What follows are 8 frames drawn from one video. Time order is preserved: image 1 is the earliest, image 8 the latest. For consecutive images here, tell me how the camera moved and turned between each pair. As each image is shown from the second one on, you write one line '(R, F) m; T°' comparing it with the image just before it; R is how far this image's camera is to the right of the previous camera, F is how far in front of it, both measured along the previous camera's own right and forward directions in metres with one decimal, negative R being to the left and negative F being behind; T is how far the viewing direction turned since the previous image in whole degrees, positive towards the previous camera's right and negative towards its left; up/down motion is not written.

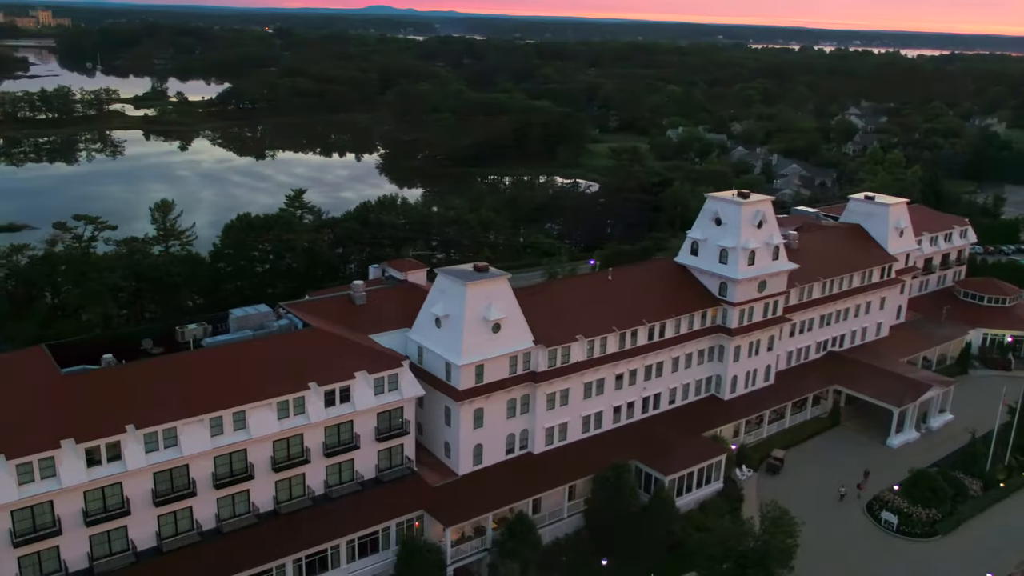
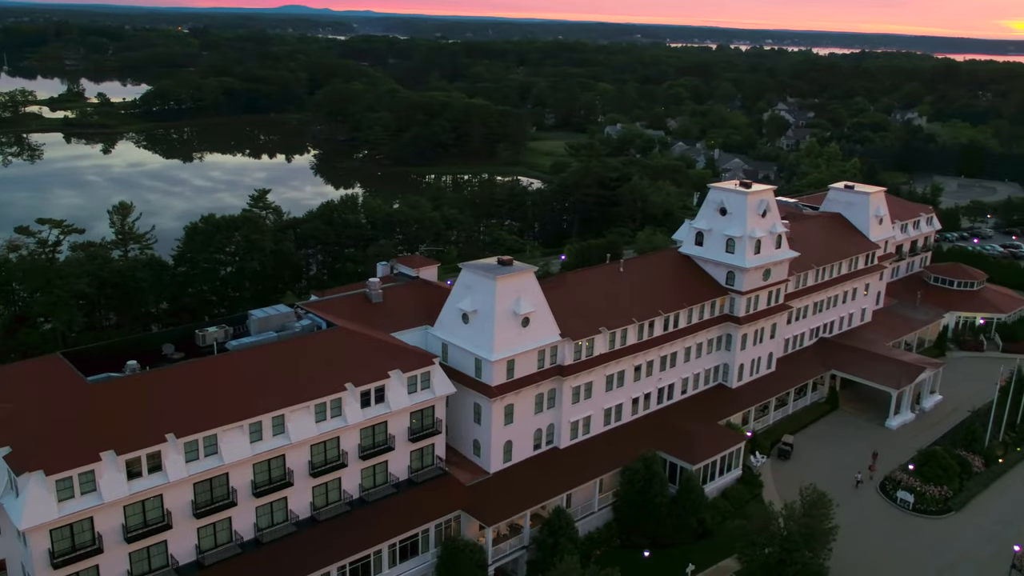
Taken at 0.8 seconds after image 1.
(-4.2, +0.7) m; +5°
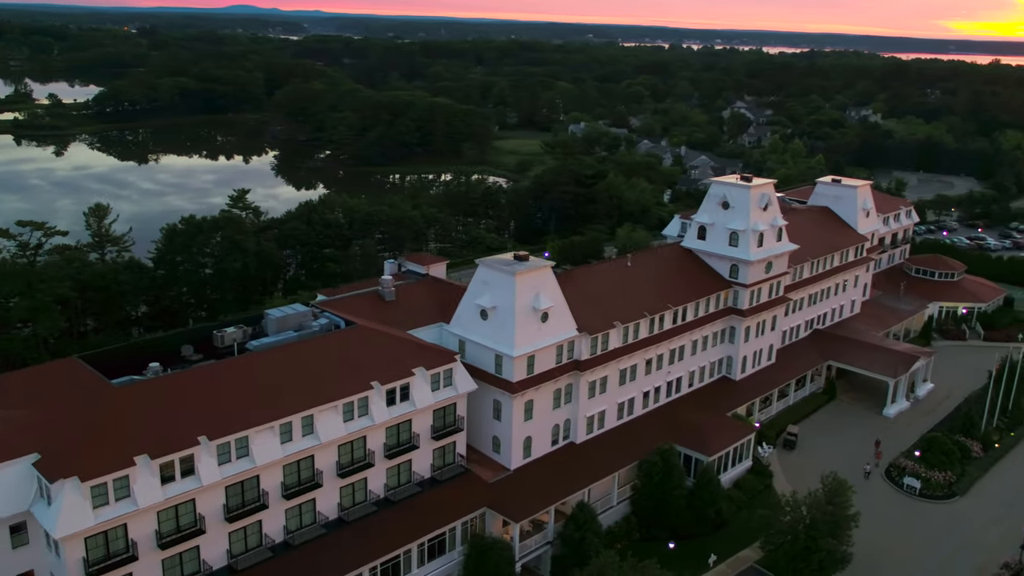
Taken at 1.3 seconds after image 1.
(-2.5, +0.2) m; +3°
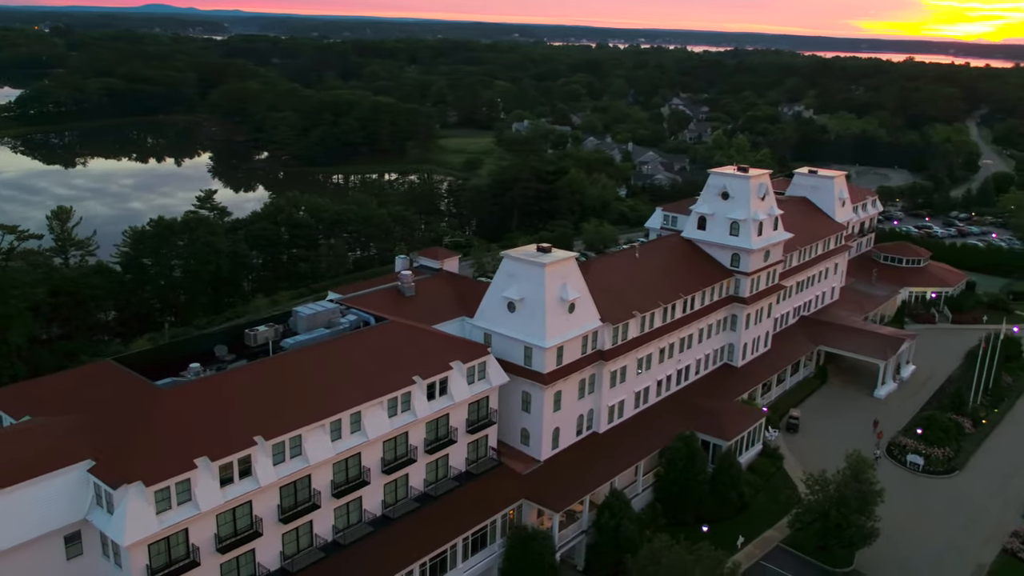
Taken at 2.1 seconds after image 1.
(-3.8, +0.1) m; +5°
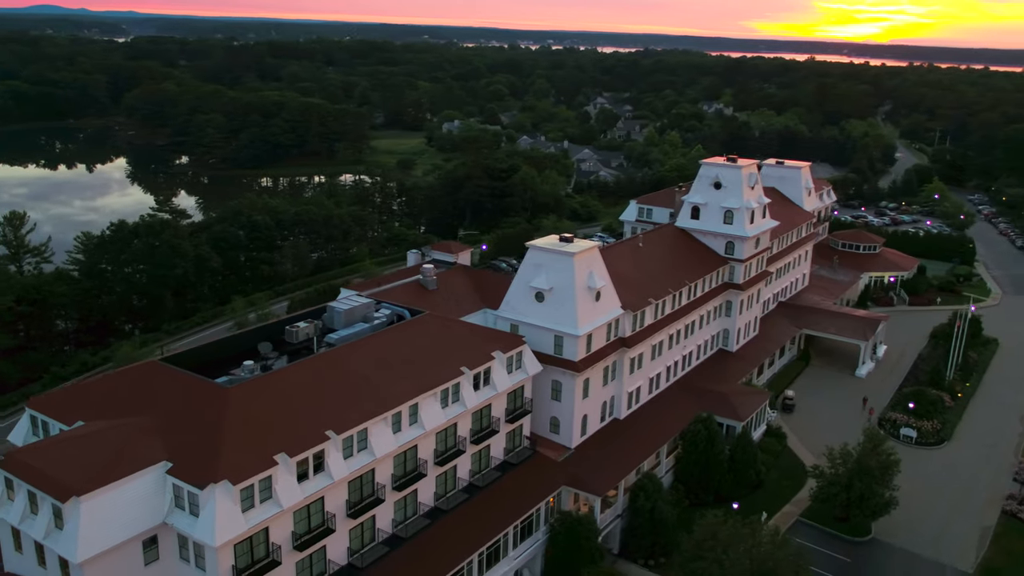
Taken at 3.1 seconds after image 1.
(-4.5, -0.1) m; +6°
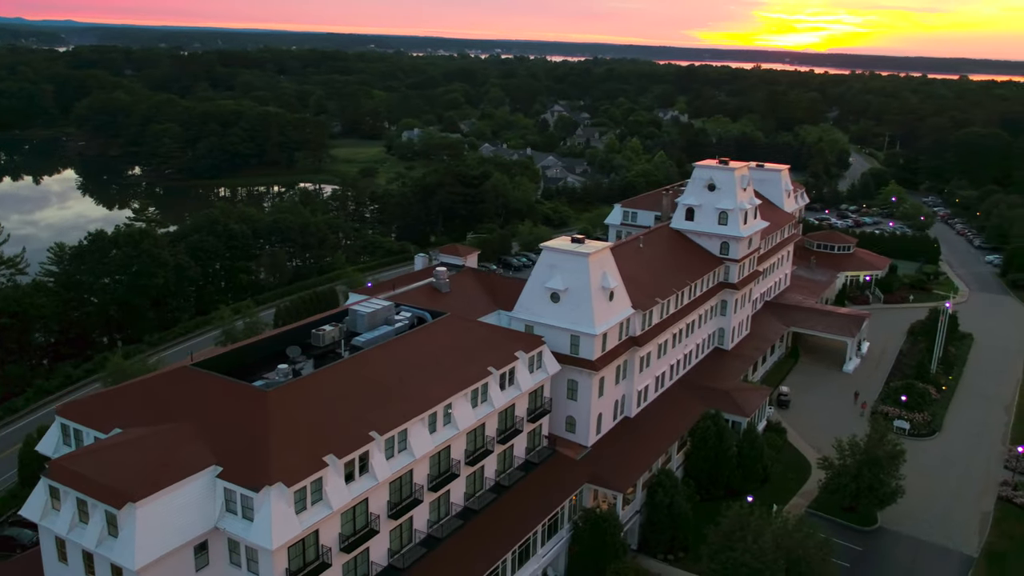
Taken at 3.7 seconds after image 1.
(-2.6, -0.2) m; +3°
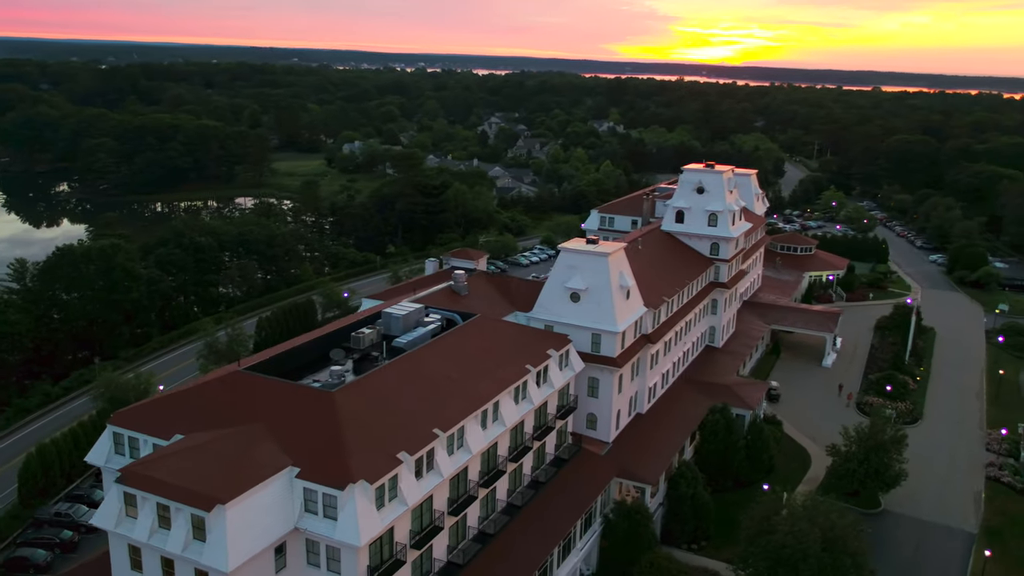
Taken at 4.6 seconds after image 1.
(-3.9, -0.4) m; +5°
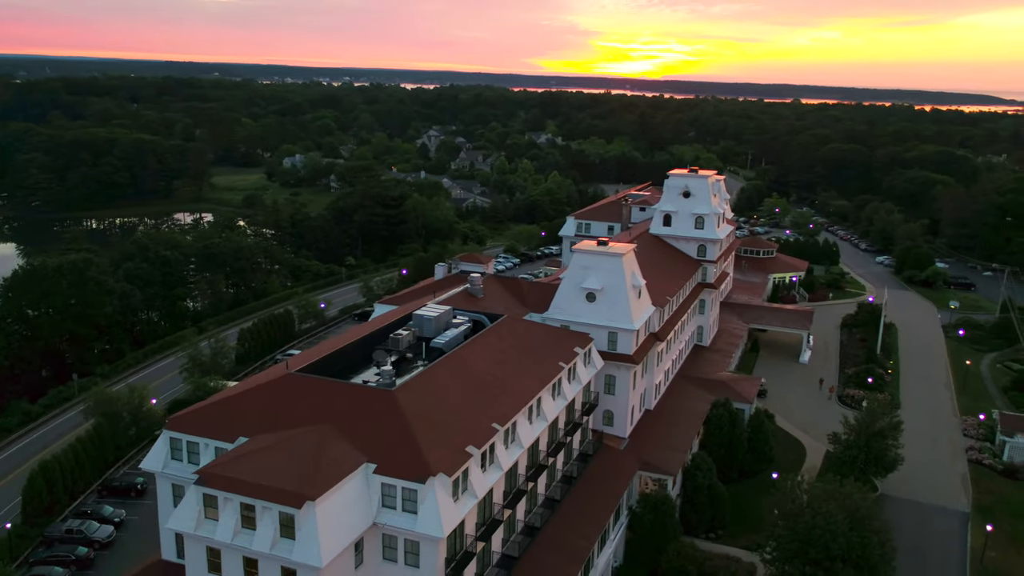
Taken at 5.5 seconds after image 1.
(-3.8, -0.6) m; +5°
